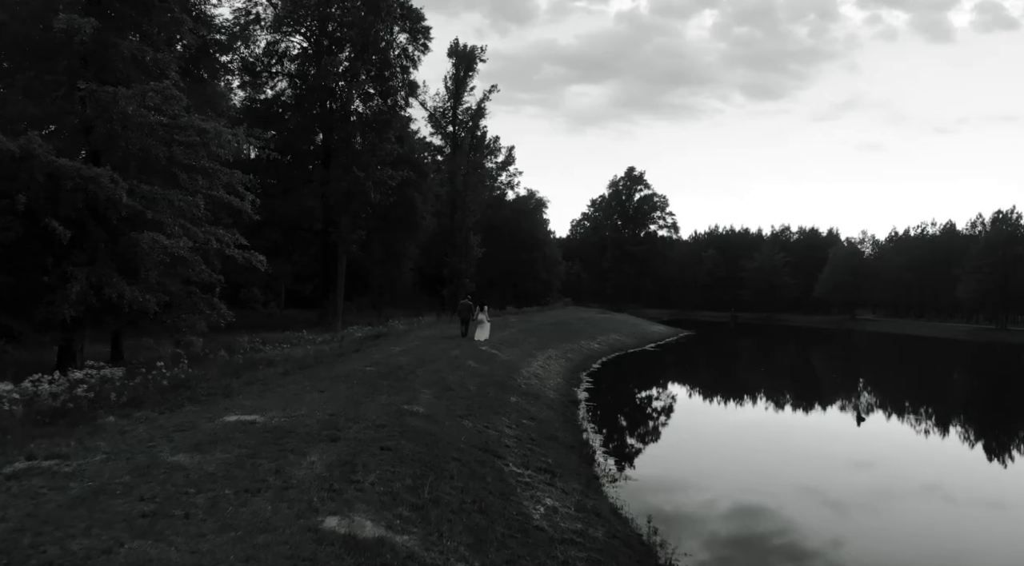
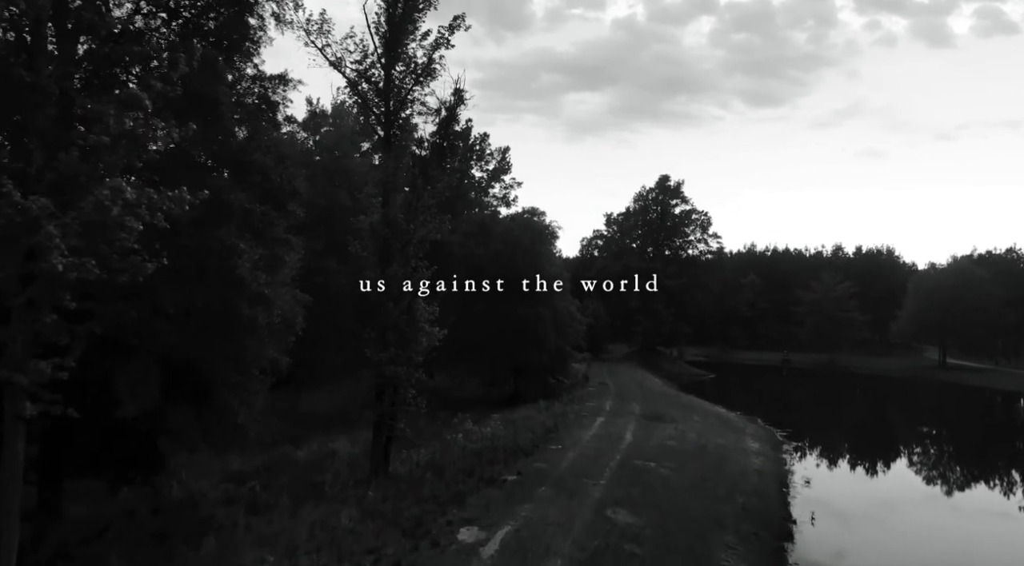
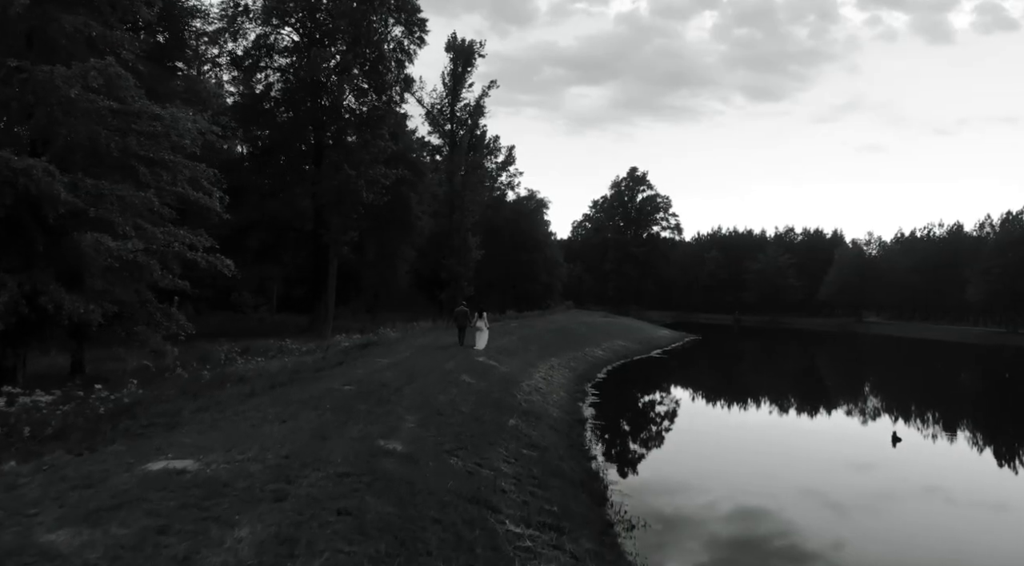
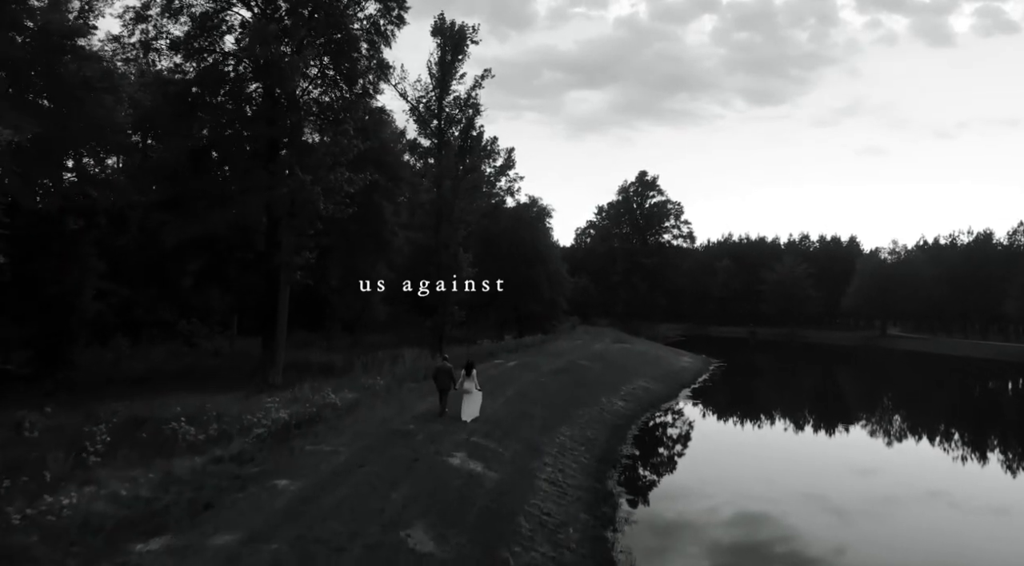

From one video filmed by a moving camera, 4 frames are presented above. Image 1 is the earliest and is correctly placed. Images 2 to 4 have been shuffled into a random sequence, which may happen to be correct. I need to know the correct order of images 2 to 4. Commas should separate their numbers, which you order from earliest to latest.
3, 4, 2
